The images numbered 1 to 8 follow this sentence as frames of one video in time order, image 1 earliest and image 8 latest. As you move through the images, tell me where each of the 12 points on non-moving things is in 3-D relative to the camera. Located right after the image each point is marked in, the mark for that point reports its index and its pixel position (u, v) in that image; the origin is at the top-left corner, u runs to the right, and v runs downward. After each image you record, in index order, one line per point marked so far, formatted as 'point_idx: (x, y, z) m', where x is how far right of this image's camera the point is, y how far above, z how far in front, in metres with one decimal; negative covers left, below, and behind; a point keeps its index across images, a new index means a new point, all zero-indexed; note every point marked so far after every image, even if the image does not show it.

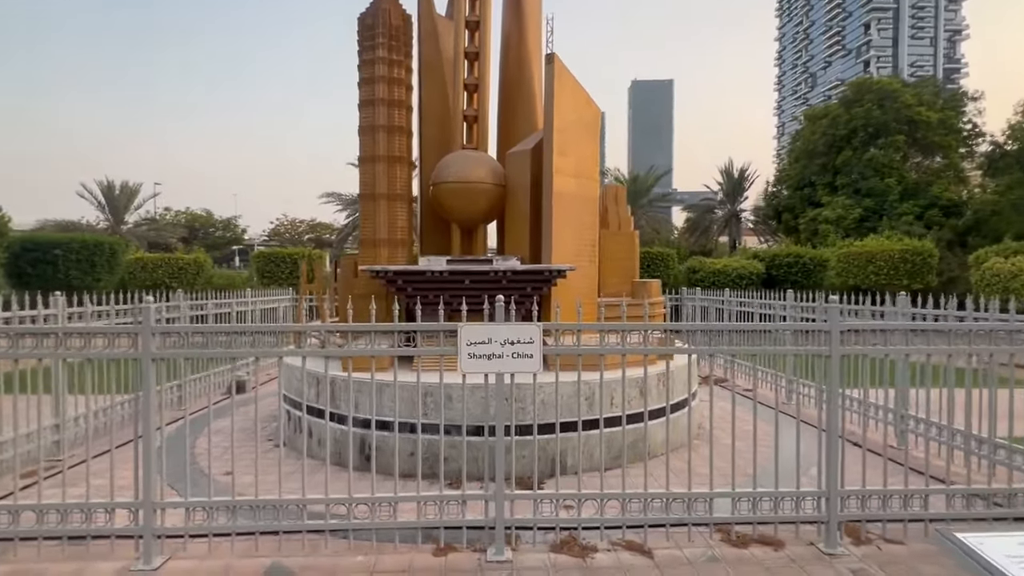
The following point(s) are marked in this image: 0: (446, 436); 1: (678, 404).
0: (-0.7, -1.6, +5.8) m
1: (+2.1, -1.5, +7.0) m
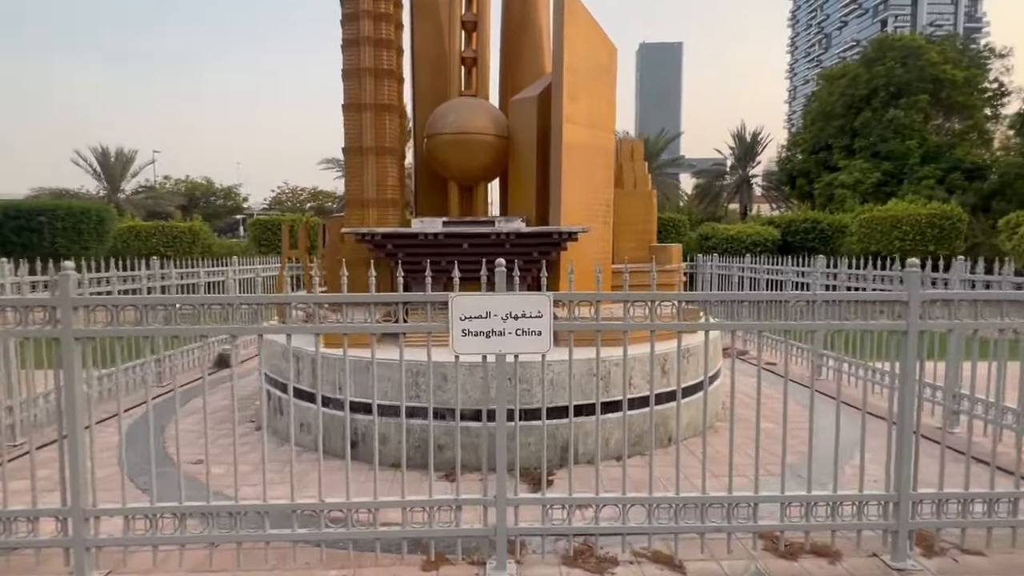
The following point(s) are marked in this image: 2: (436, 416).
0: (-0.6, -1.3, +5.1) m
1: (+2.2, -1.1, +6.3) m
2: (-0.7, -1.2, +5.1) m
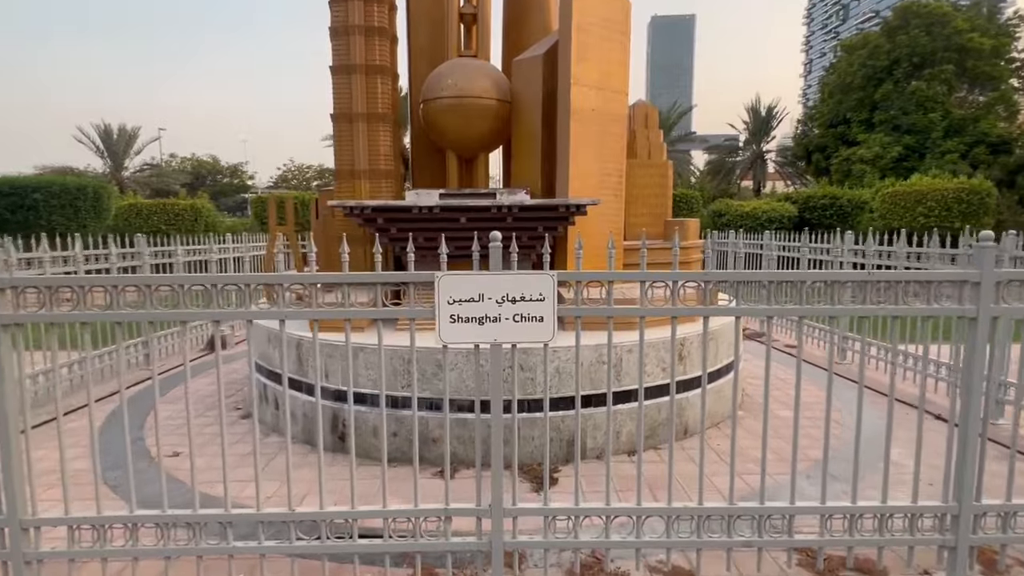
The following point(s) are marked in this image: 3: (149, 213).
0: (-0.6, -1.1, +4.7) m
1: (+2.2, -0.8, +5.8) m
2: (-0.7, -1.0, +4.6) m
3: (-13.1, +2.7, +19.9) m
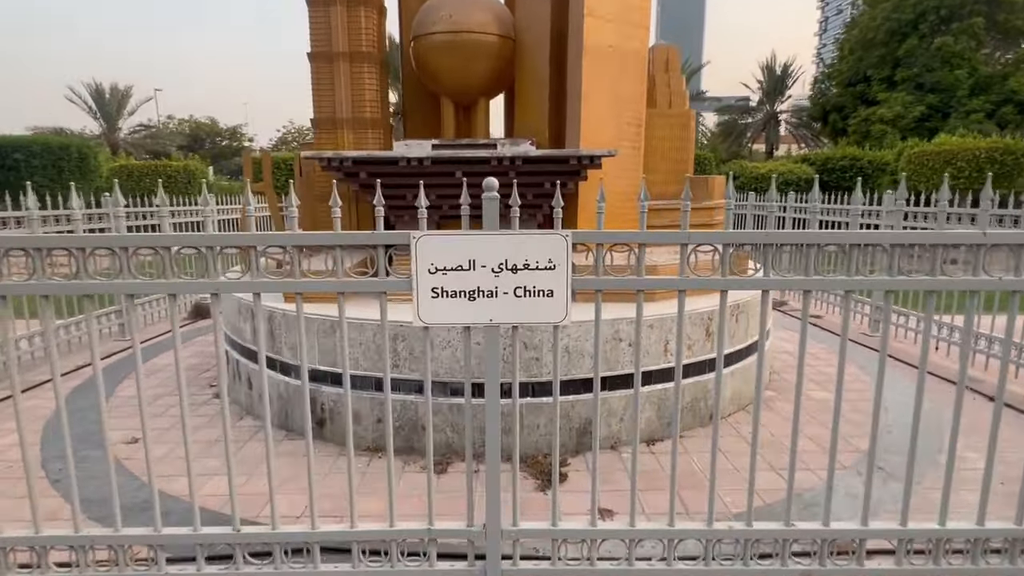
0: (-0.6, -0.8, +4.0) m
1: (+2.2, -0.5, +5.1) m
2: (-0.7, -0.8, +4.0) m
3: (-13.0, +4.0, +19.1) m
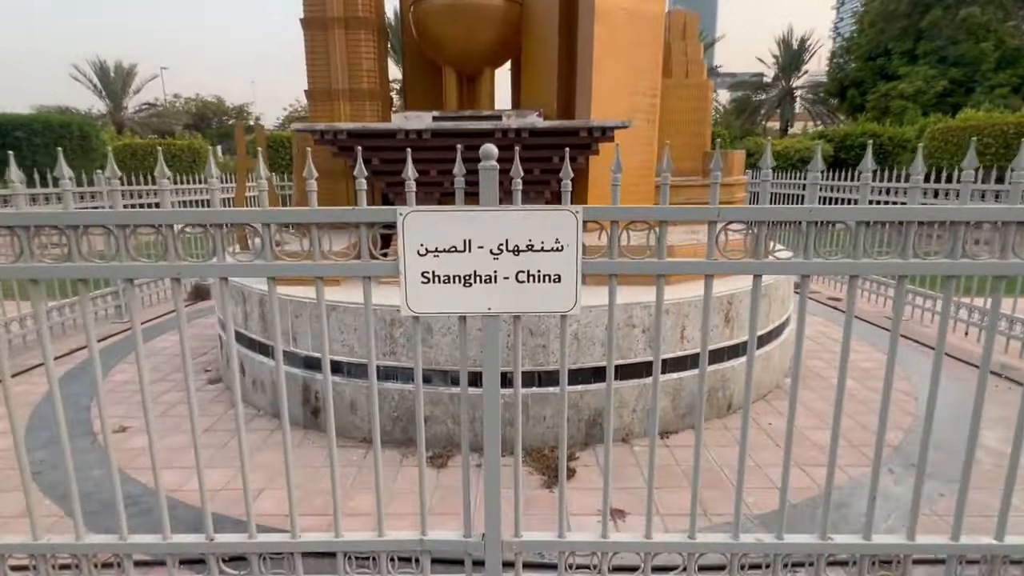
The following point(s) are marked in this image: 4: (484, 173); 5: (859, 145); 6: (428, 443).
0: (-0.6, -0.7, +3.8) m
1: (+2.3, -0.4, +4.8) m
2: (-0.6, -0.6, +3.8) m
3: (-12.7, +4.6, +18.9) m
4: (-0.1, +0.4, +2.1) m
5: (+12.7, +5.2, +20.1) m
6: (-0.6, -1.1, +3.9) m
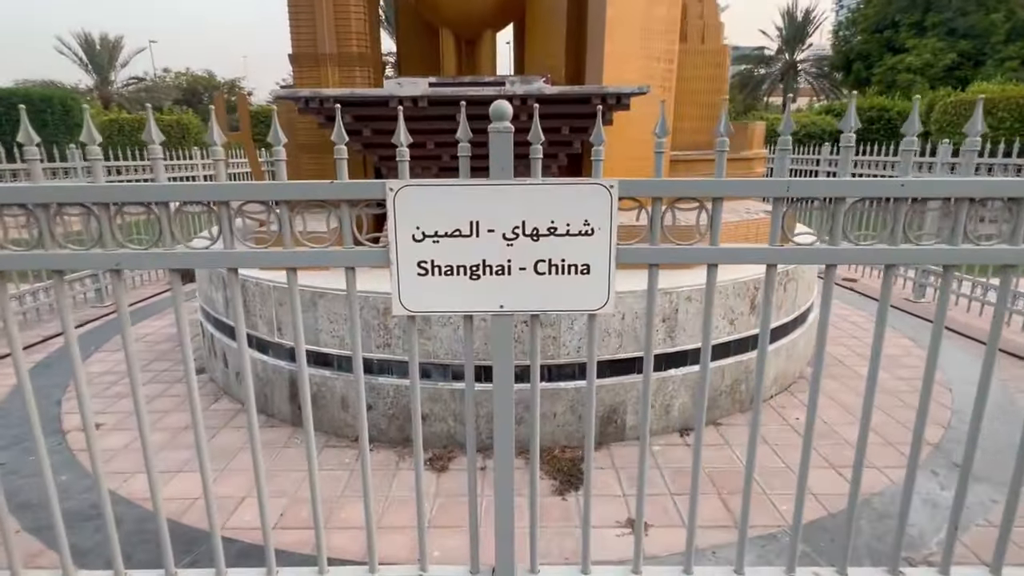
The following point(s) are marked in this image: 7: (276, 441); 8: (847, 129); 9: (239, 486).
0: (-0.5, -0.6, +3.4) m
1: (+2.3, -0.2, +4.4) m
2: (-0.6, -0.5, +3.4) m
3: (-12.7, +5.3, +18.3) m
4: (-0.1, +0.5, +1.7) m
5: (+12.6, +6.0, +19.5) m
6: (-0.5, -1.0, +3.5) m
7: (-1.6, -1.0, +3.7) m
8: (+1.1, +0.5, +1.7) m
9: (-1.6, -1.2, +3.3) m
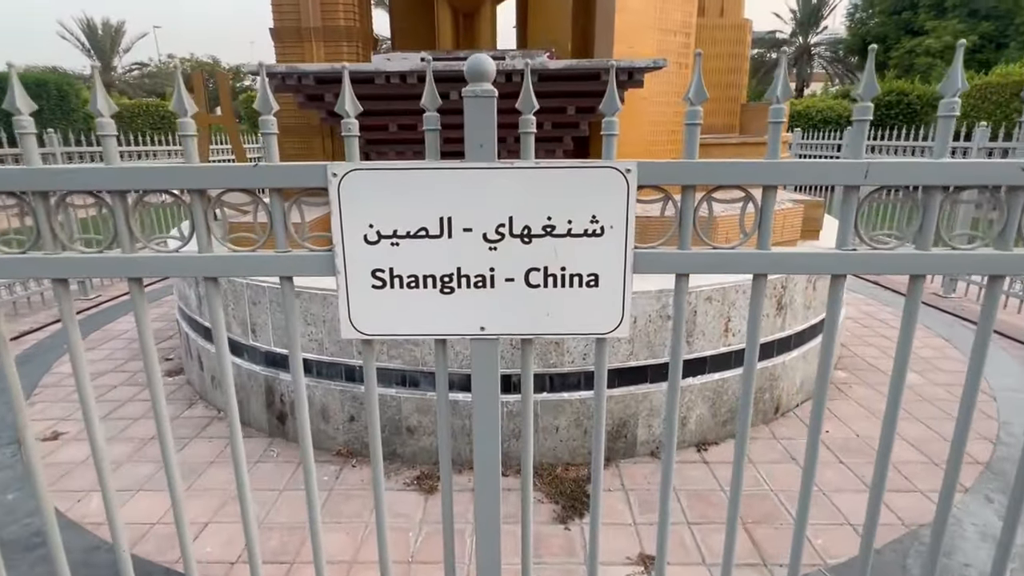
0: (-0.5, -0.6, +3.1) m
1: (+2.3, -0.2, +4.0) m
2: (-0.6, -0.5, +3.0) m
3: (-12.5, +5.7, +17.9) m
4: (-0.1, +0.4, +1.3) m
5: (+12.9, +6.3, +18.8) m
6: (-0.6, -1.0, +3.2) m
7: (-1.6, -1.0, +3.4) m
8: (+1.0, +0.5, +1.3) m
9: (-1.7, -1.2, +3.0) m
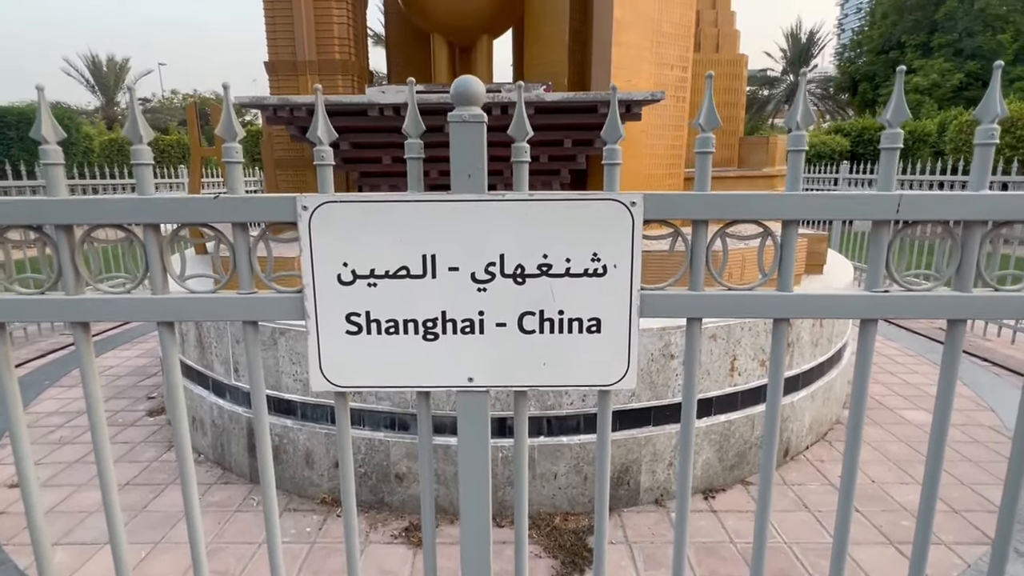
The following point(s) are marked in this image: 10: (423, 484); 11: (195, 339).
0: (-0.6, -0.8, +2.9) m
1: (+2.3, -0.5, +3.9) m
2: (-0.6, -0.7, +2.9) m
3: (-12.6, +4.6, +18.0) m
4: (-0.1, +0.3, +1.2) m
5: (+12.8, +5.2, +19.1) m
6: (-0.6, -1.2, +3.0) m
7: (-1.6, -1.2, +3.2) m
8: (+1.0, +0.4, +1.2) m
9: (-1.7, -1.4, +2.7) m
10: (-0.2, -0.5, +1.5) m
11: (-2.0, -0.3, +3.5) m
